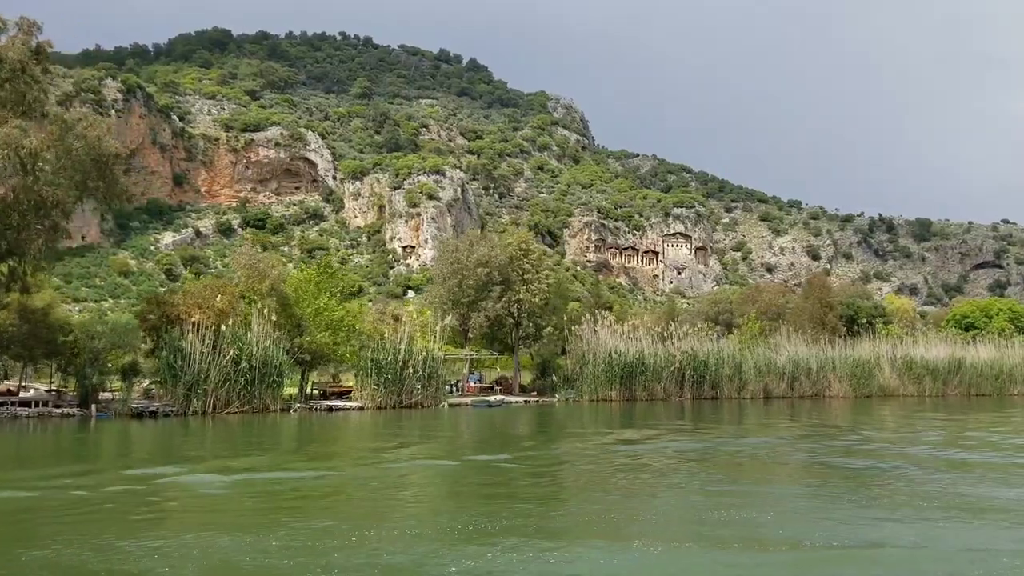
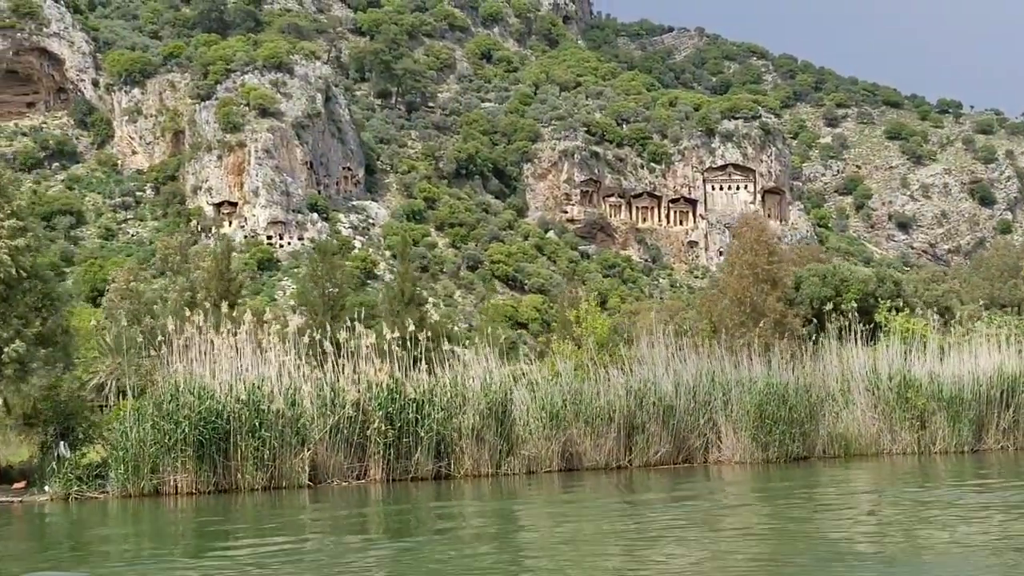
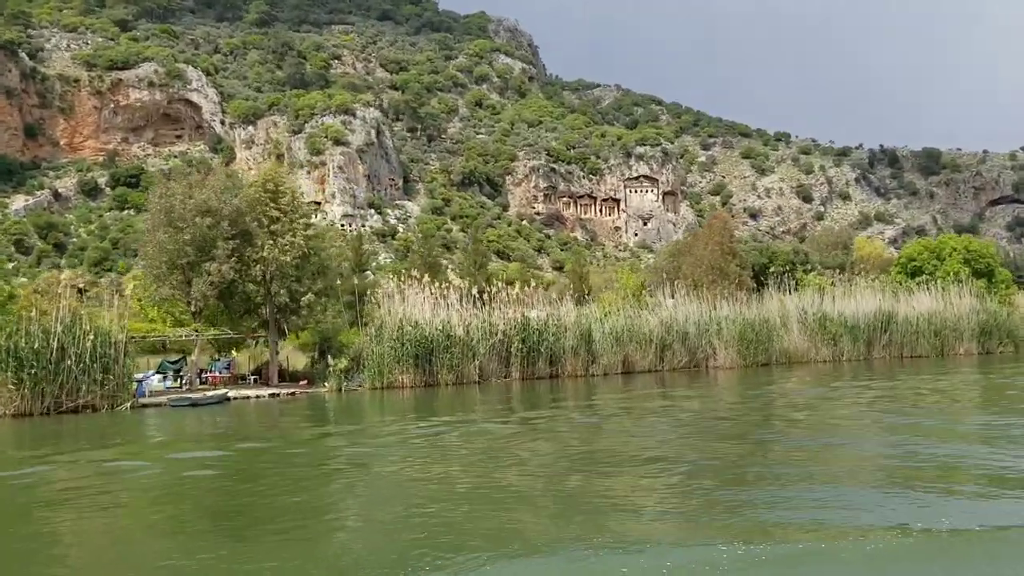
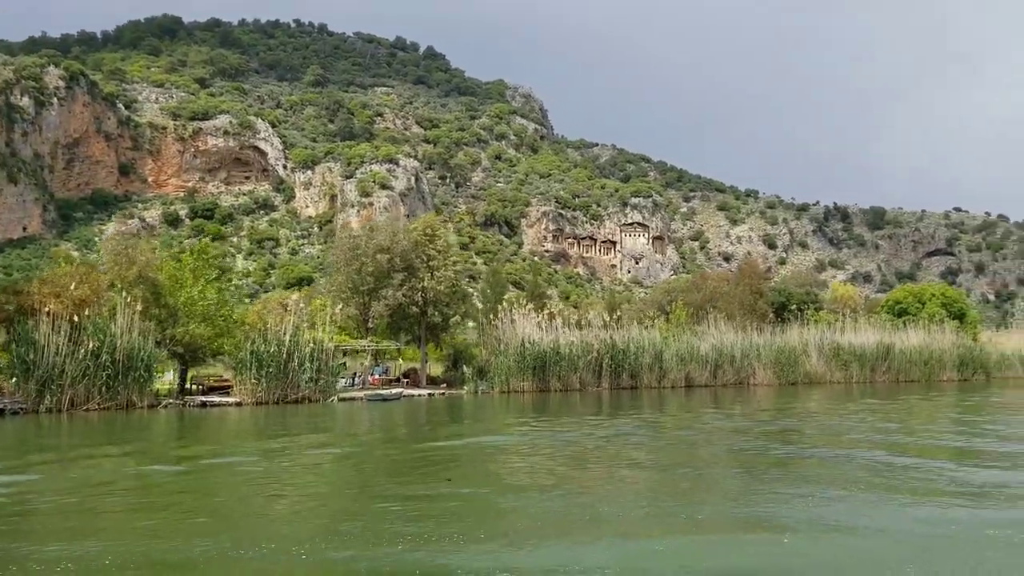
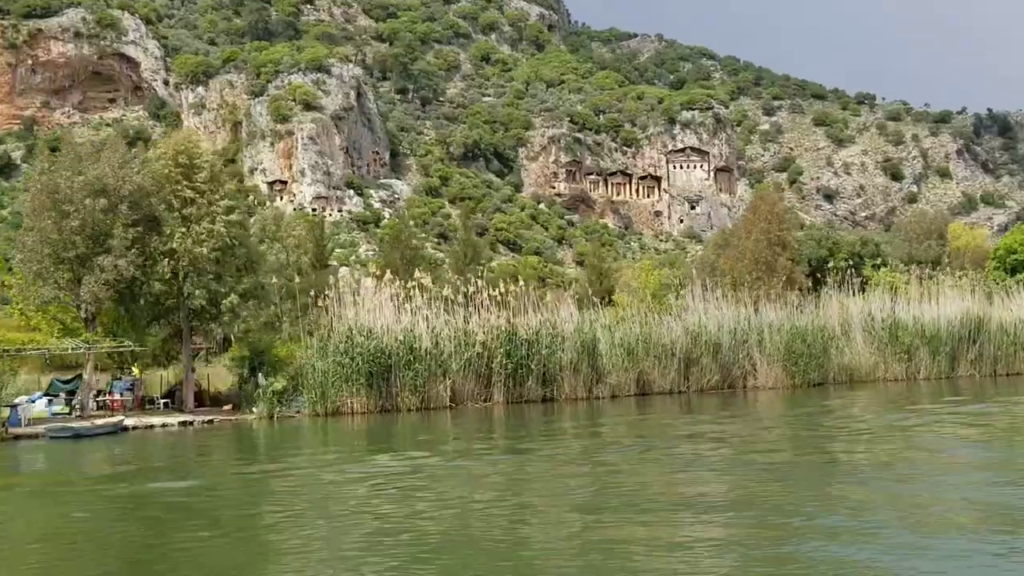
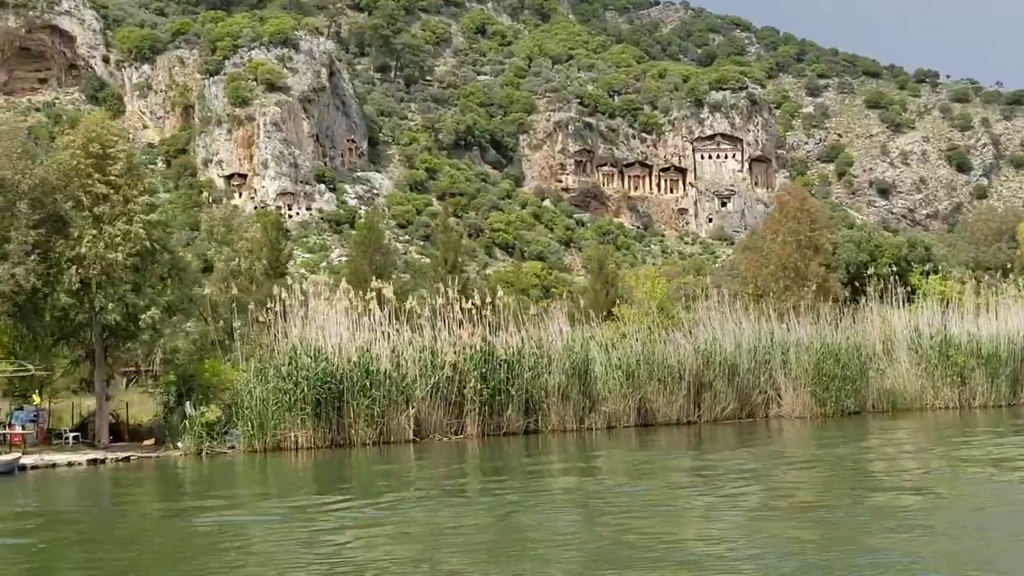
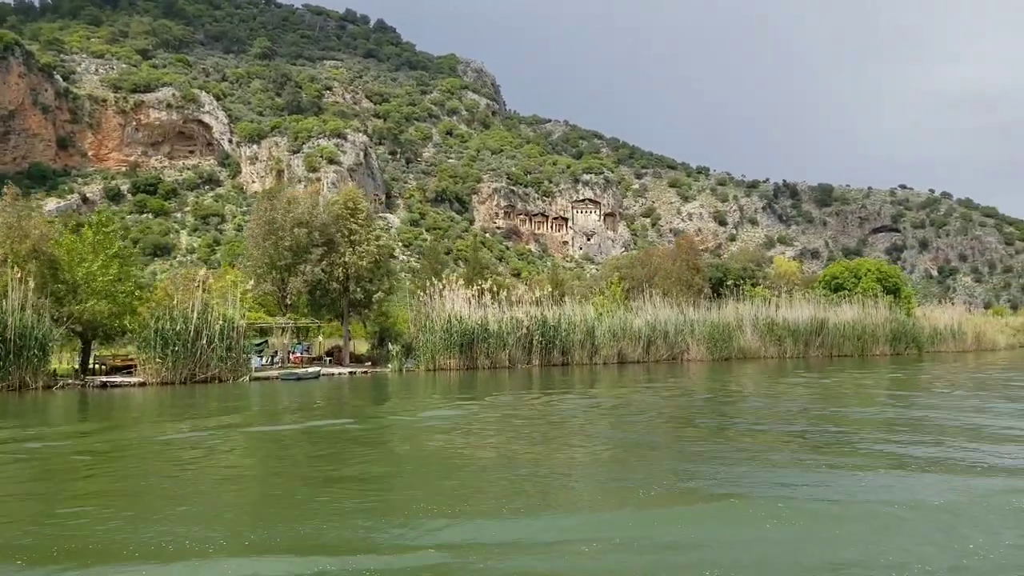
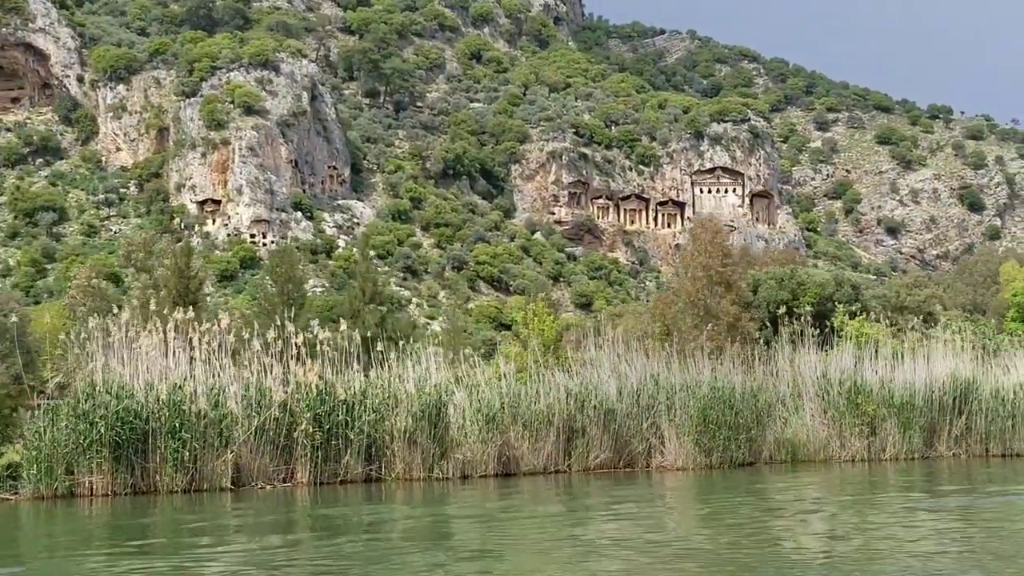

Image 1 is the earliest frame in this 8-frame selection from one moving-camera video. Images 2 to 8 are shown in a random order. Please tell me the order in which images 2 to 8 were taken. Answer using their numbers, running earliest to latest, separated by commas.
4, 7, 3, 5, 6, 2, 8
